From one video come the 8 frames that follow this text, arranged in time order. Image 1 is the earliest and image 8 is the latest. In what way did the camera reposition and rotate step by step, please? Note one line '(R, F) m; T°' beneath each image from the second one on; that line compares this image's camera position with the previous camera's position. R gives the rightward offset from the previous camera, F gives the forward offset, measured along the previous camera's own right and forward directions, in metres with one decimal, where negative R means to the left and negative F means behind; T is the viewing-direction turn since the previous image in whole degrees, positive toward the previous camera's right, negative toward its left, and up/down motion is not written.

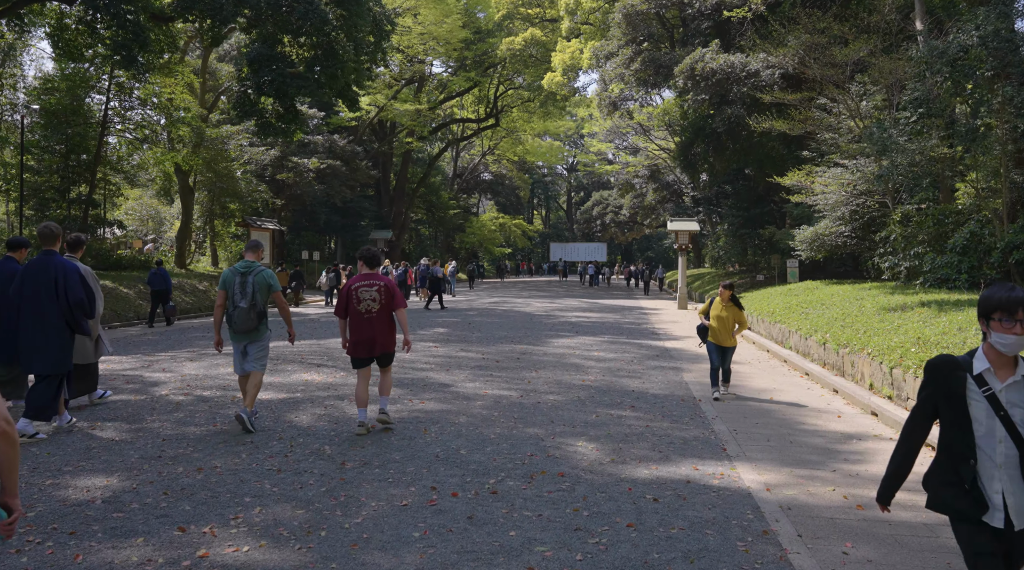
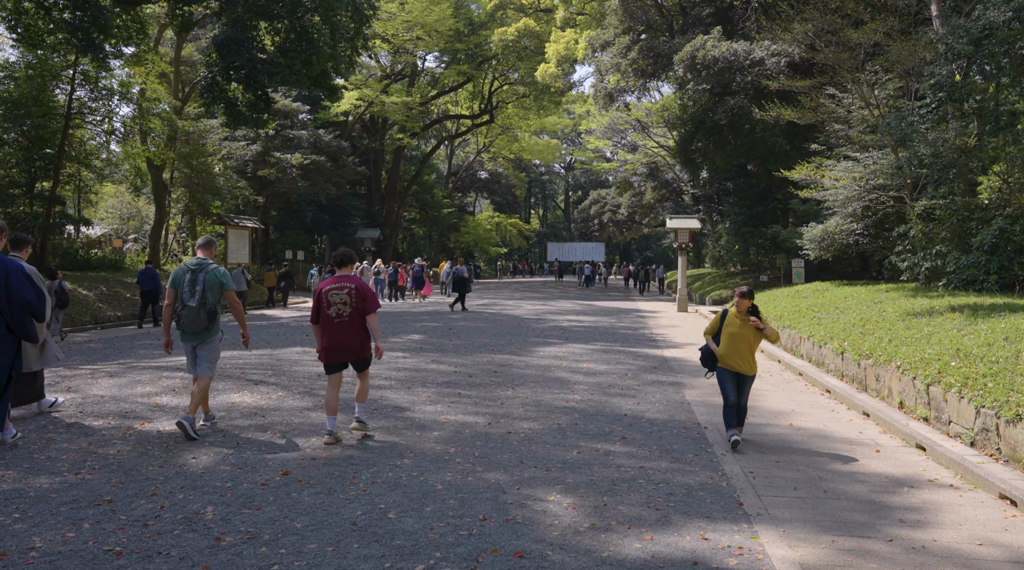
(+0.3, +1.5) m; 0°
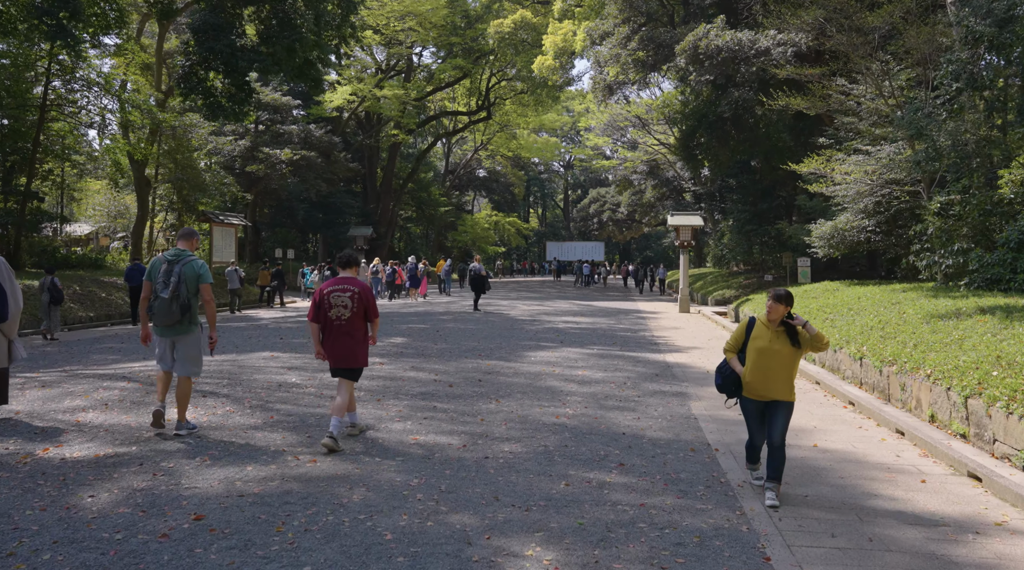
(+0.1, +1.0) m; 0°
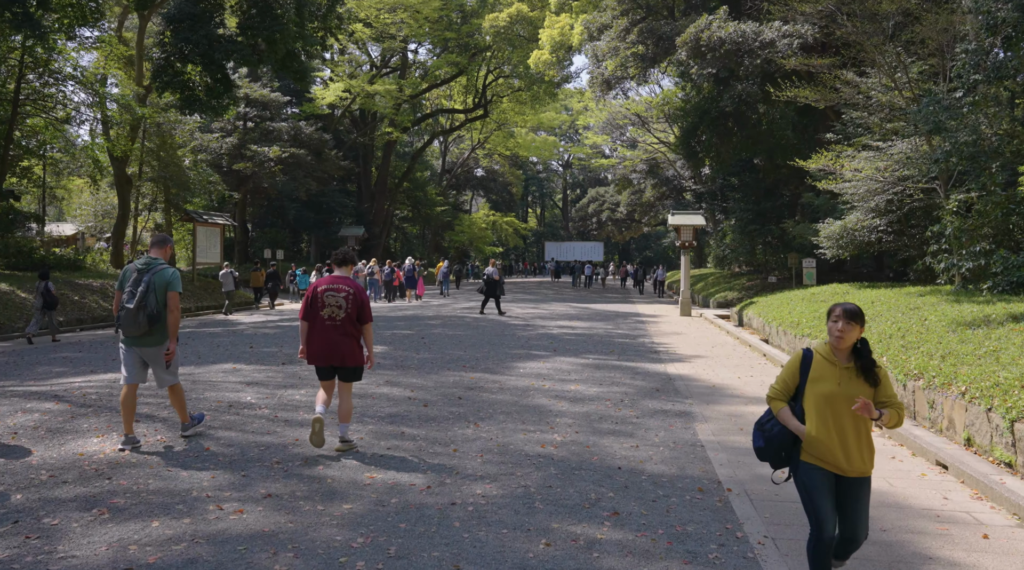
(+0.1, +1.0) m; 0°
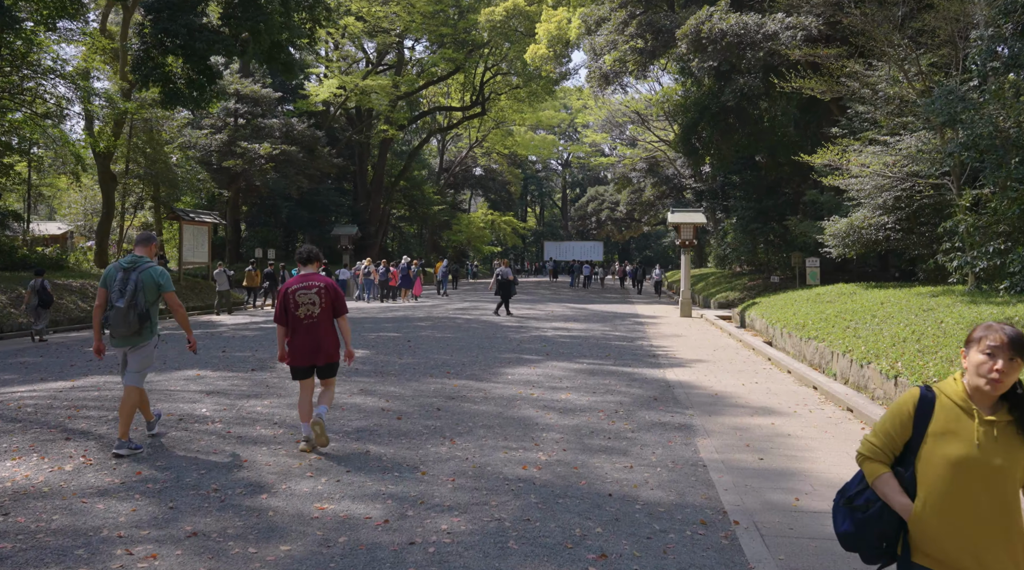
(+0.1, +0.7) m; 0°
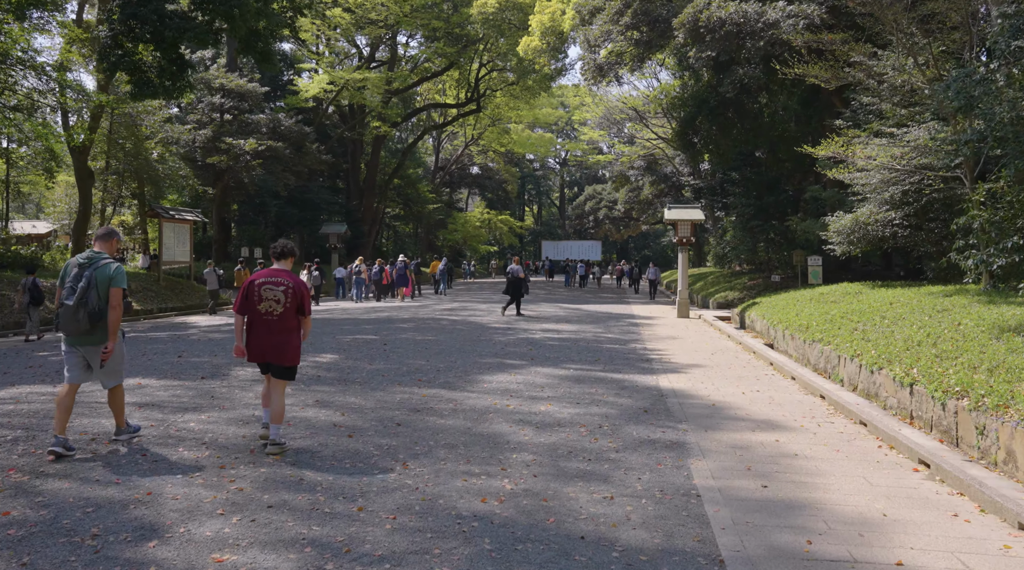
(+0.2, +0.9) m; 0°
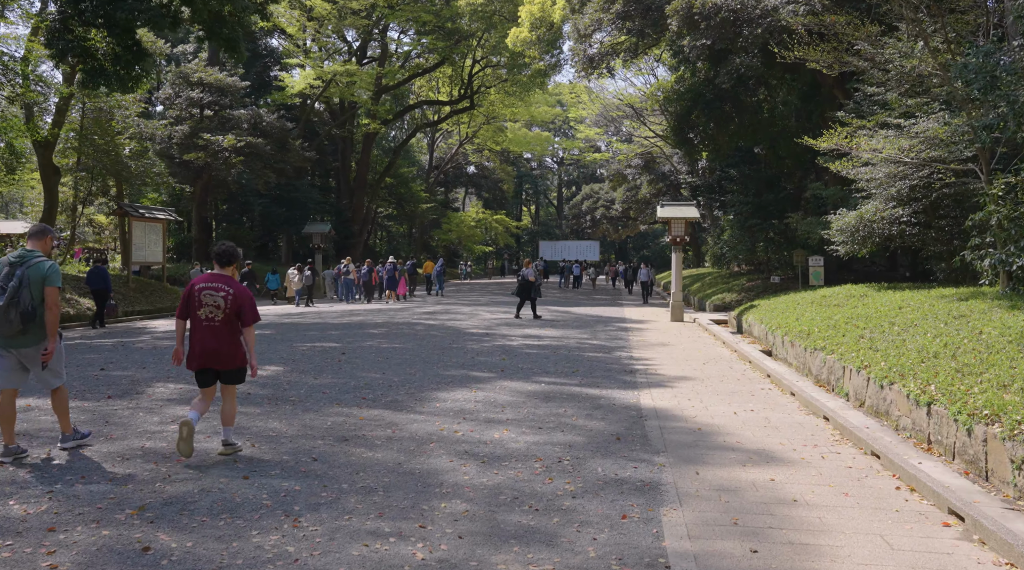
(+0.4, +1.2) m; 0°
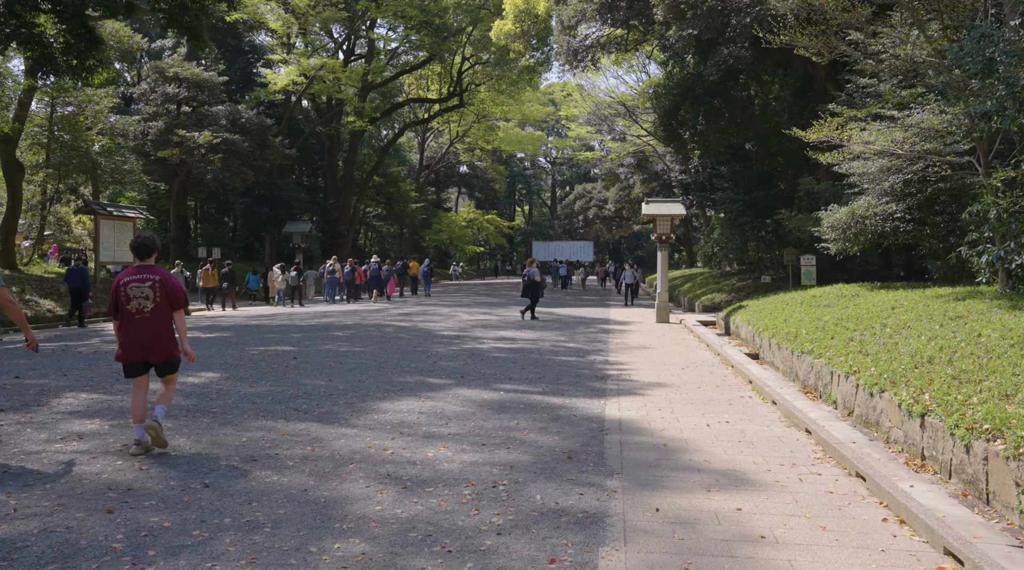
(+0.4, +0.8) m; 0°
